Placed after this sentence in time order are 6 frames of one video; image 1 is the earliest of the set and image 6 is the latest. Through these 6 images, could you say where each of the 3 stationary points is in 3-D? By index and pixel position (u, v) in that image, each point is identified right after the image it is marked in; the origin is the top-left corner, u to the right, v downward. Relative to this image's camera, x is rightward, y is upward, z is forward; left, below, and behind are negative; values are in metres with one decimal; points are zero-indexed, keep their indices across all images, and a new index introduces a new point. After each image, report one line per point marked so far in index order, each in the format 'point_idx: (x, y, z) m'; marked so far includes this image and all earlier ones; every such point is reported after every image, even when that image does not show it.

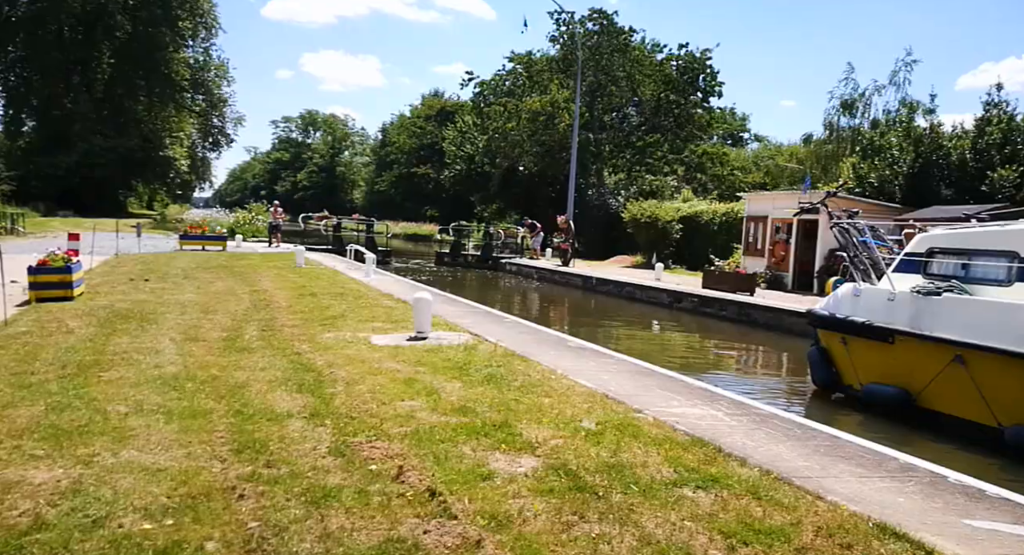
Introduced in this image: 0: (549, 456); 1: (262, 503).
0: (+0.3, -1.3, +5.6) m
1: (-1.4, -1.3, +4.6) m
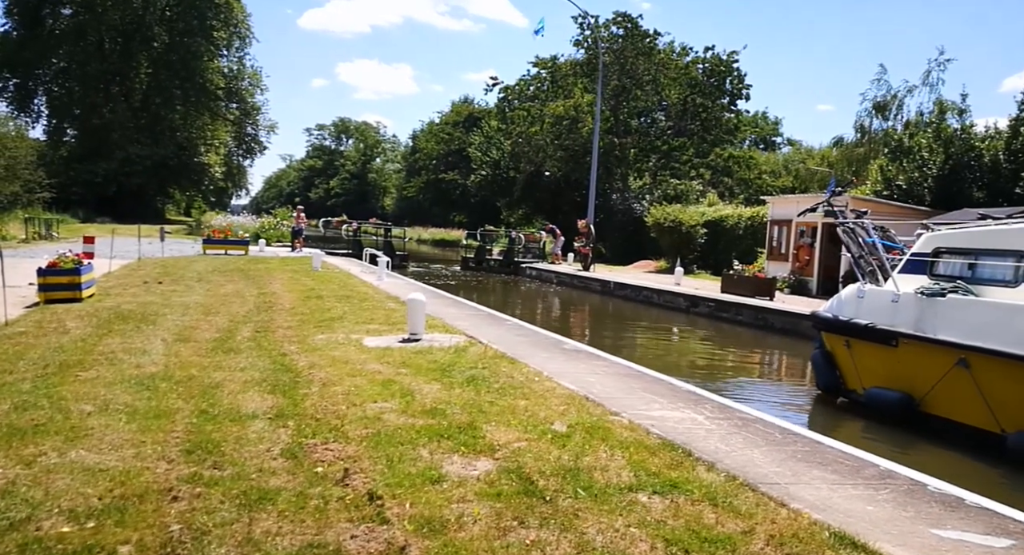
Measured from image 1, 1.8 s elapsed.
0: (0.0, -1.2, +5.3) m
1: (-1.8, -1.3, +4.4) m
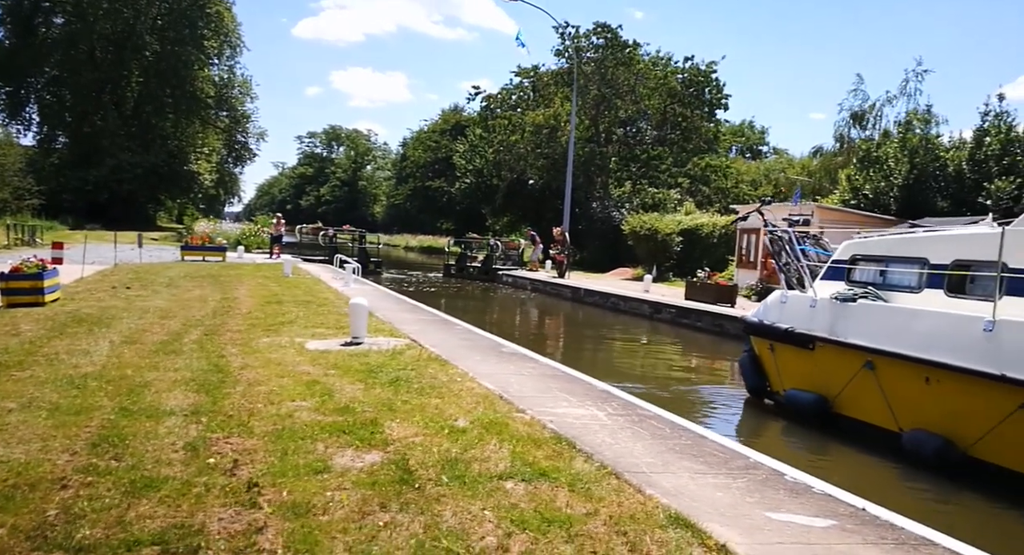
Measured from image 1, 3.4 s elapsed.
0: (-0.8, -1.2, +5.6) m
1: (-2.6, -1.3, +4.7) m
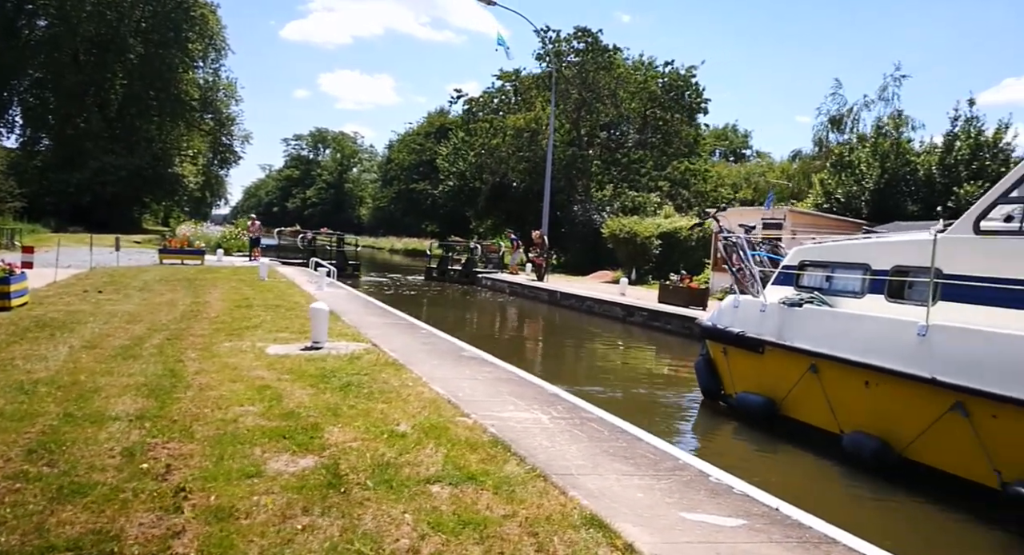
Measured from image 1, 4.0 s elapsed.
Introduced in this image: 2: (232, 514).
0: (-1.3, -1.3, +5.7) m
1: (-3.0, -1.3, +4.7) m
2: (-1.6, -1.3, +4.5) m
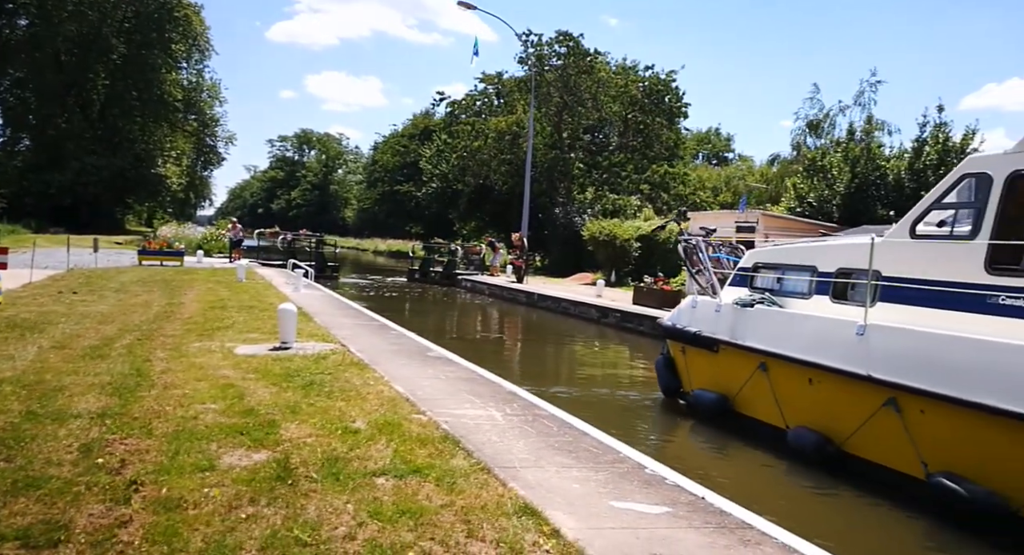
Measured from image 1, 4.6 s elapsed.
0: (-1.7, -1.3, +5.9) m
1: (-3.4, -1.3, +4.9) m
2: (-2.0, -1.3, +4.7) m
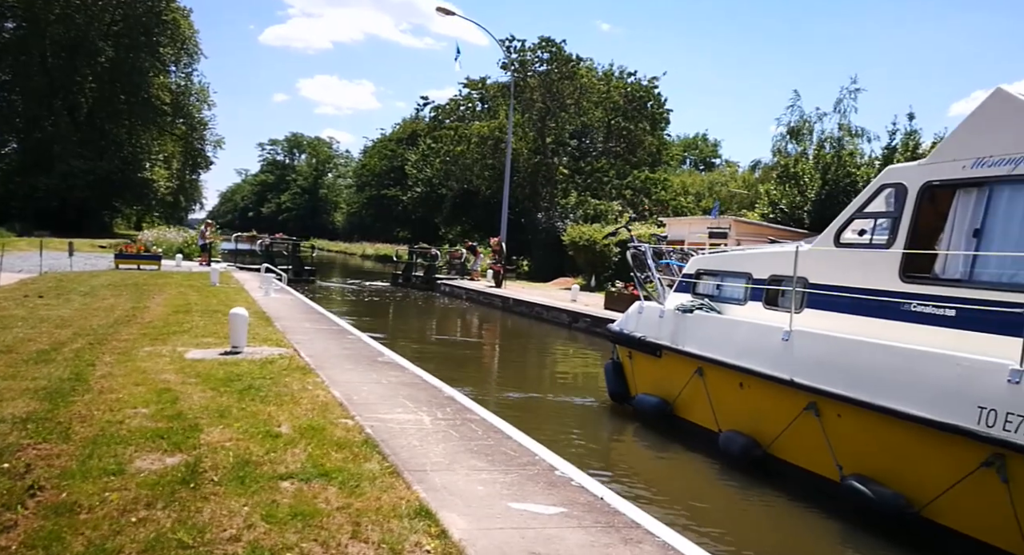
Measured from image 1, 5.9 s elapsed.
0: (-2.4, -1.3, +5.9) m
1: (-4.0, -1.3, +4.9) m
2: (-2.6, -1.4, +4.7) m
